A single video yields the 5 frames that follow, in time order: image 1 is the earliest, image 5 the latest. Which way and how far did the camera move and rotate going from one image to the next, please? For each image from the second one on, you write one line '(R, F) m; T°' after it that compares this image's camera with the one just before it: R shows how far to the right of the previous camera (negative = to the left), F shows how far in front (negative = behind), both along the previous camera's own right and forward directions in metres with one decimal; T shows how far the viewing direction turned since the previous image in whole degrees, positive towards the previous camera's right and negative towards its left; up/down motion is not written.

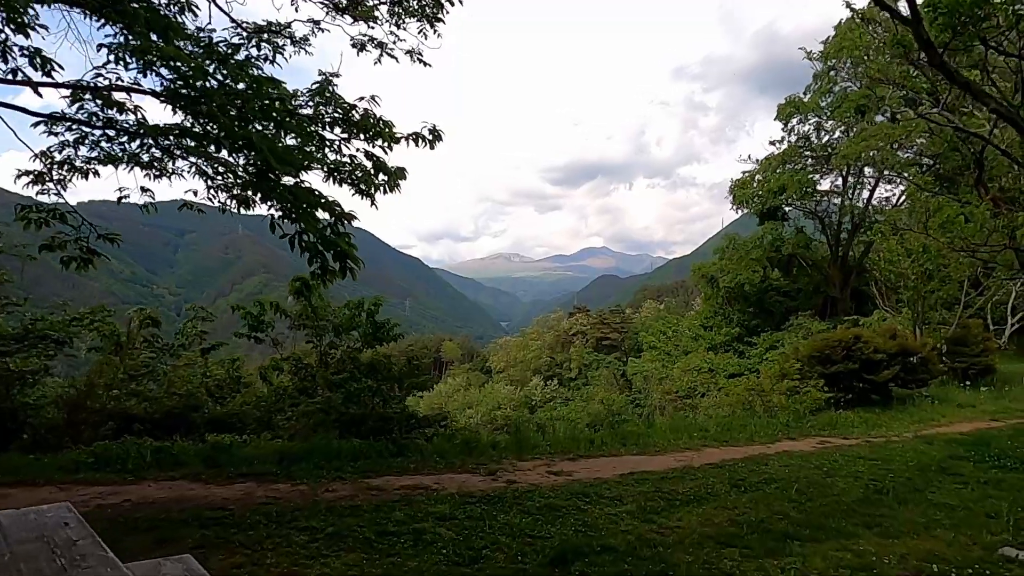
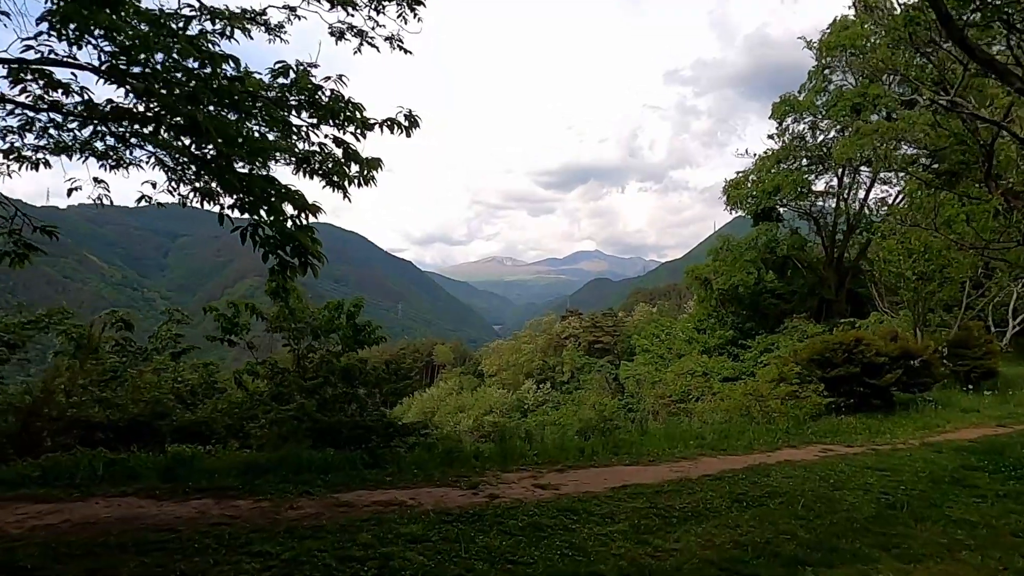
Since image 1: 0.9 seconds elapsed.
(+0.1, +0.5) m; +1°
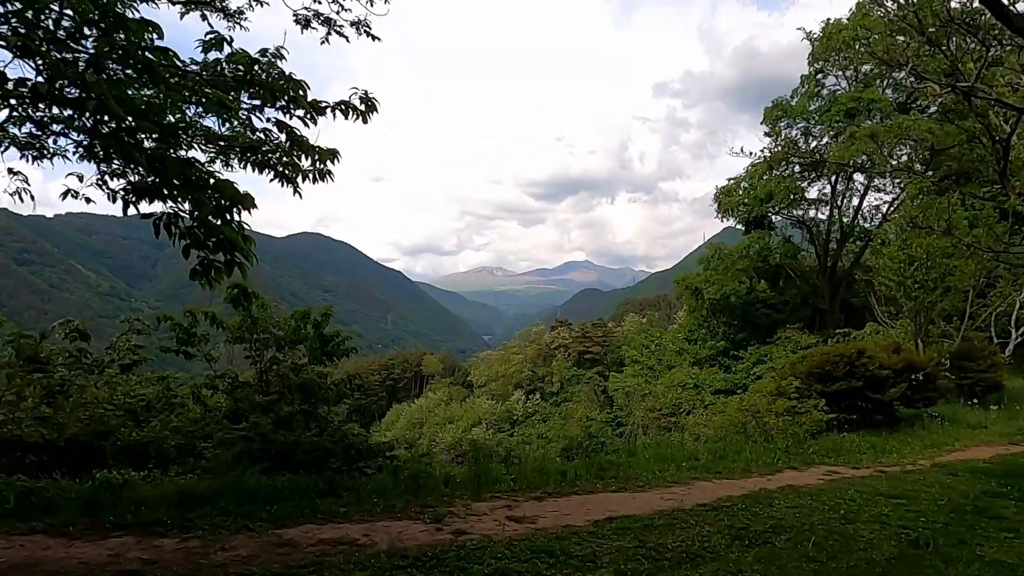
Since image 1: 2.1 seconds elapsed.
(+0.1, +0.7) m; +1°
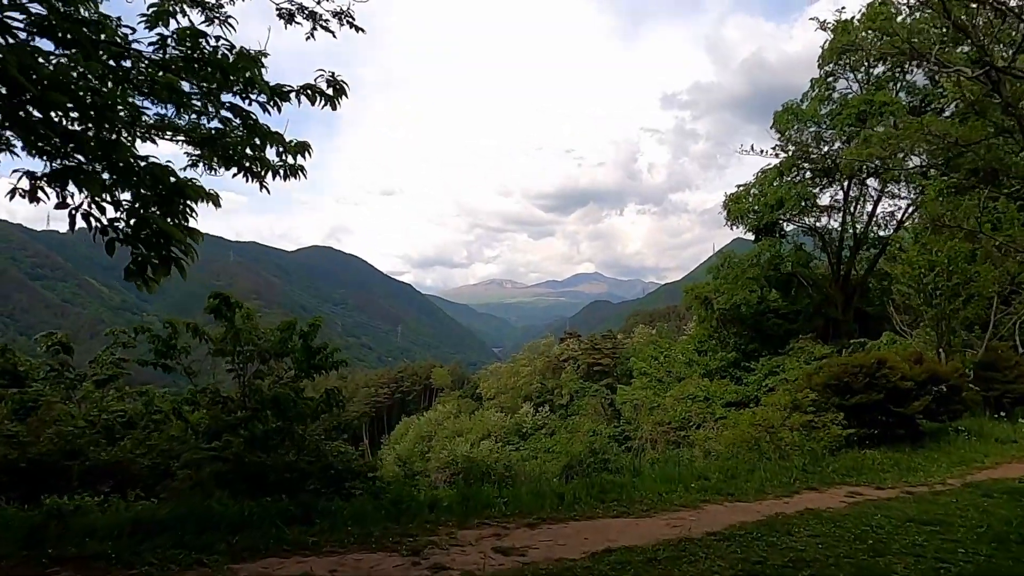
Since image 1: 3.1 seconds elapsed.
(+0.2, +0.5) m; -1°
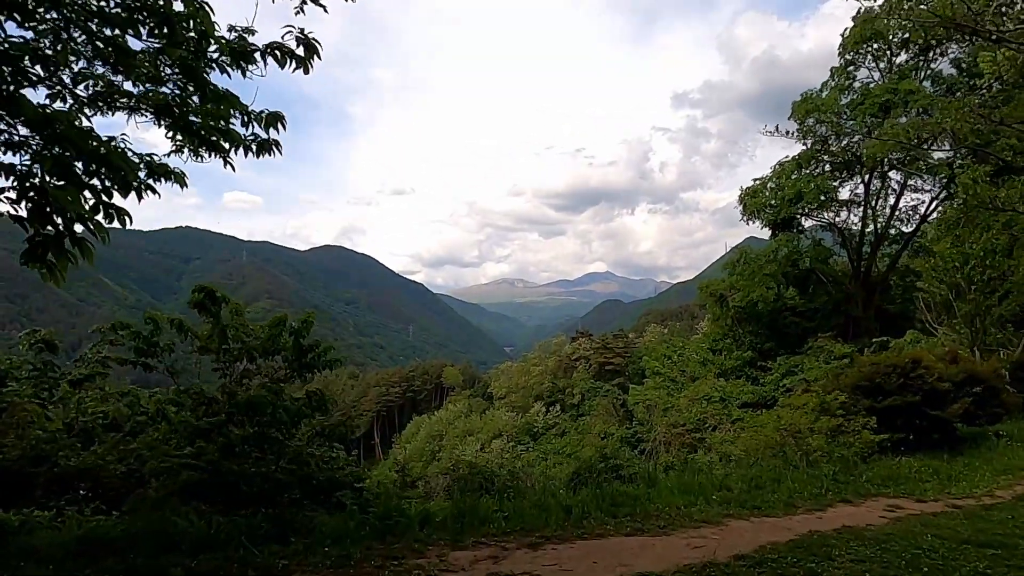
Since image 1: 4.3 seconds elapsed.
(+0.1, +0.6) m; -1°
